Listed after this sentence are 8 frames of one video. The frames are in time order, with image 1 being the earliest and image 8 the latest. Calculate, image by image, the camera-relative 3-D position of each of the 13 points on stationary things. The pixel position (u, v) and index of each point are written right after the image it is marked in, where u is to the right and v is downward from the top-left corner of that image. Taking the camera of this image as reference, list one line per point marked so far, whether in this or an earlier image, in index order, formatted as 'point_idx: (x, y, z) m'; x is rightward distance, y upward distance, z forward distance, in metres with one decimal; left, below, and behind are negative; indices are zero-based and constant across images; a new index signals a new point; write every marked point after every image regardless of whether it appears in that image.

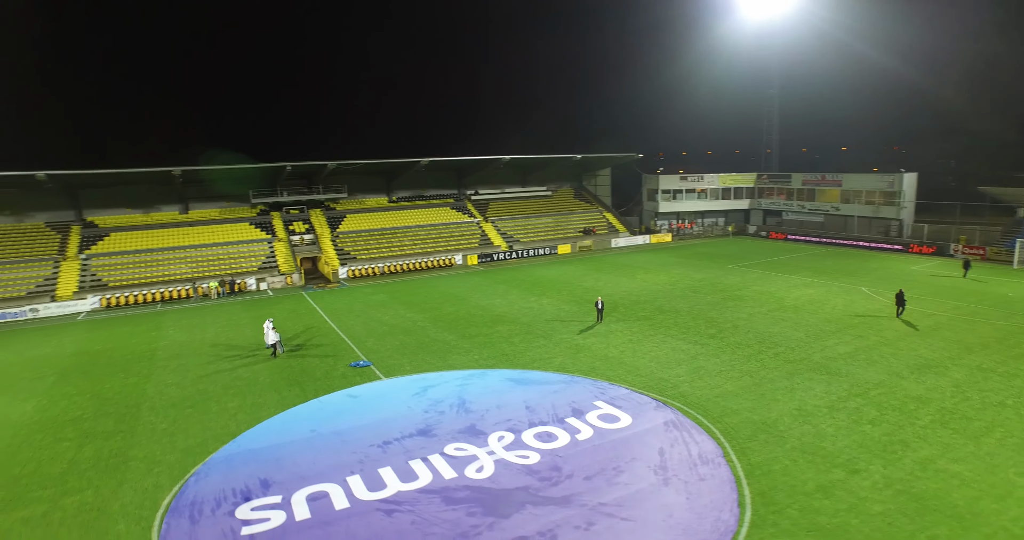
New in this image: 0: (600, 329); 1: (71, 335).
0: (+2.6, -1.7, +17.1) m
1: (-13.4, -2.1, +17.9) m
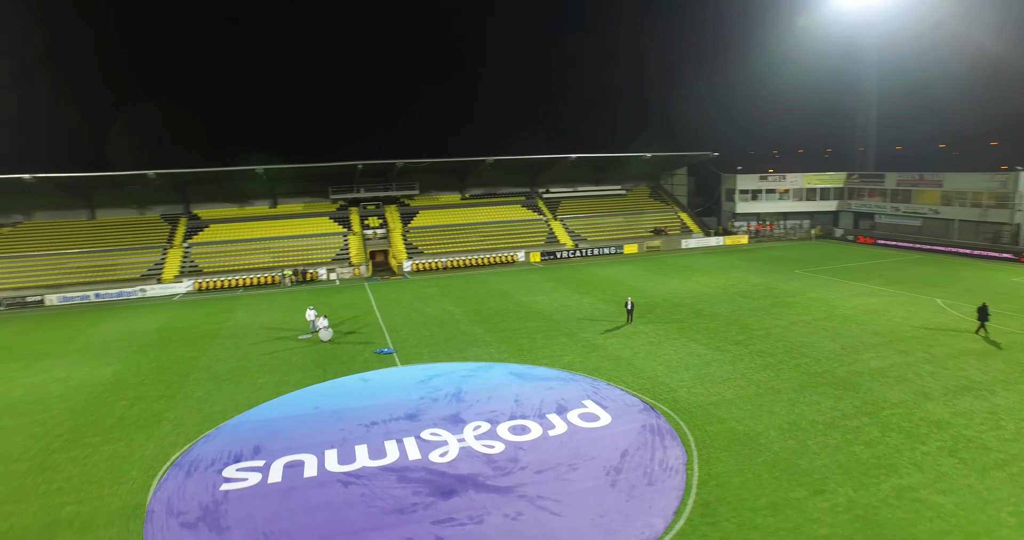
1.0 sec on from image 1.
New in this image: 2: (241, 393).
0: (+3.3, -1.7, +16.9) m
1: (-12.3, -1.6, +20.7) m
2: (-6.2, -2.9, +13.4) m
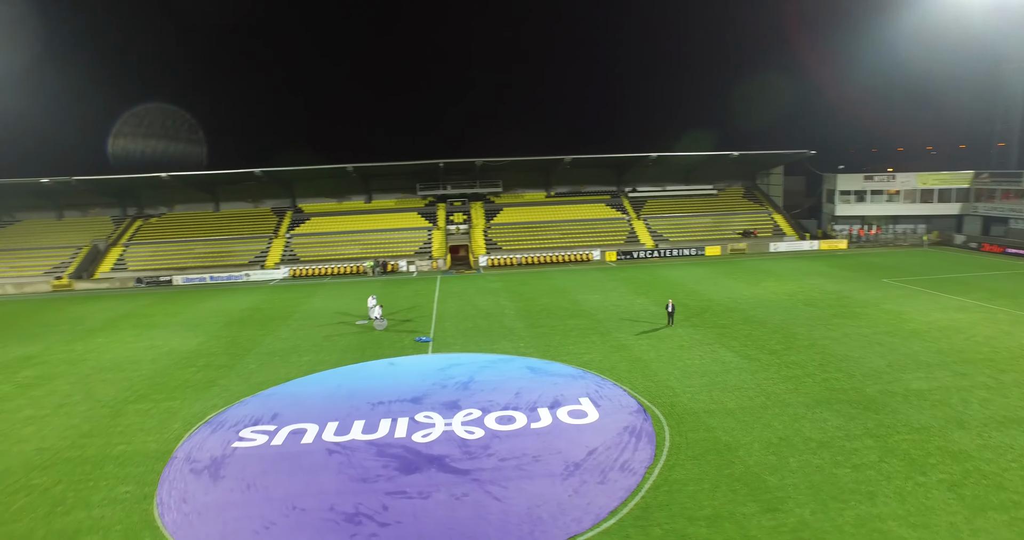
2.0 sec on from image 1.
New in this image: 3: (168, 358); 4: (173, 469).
0: (+4.2, -1.7, +16.6) m
1: (-10.2, -1.1, +23.6) m
2: (-5.8, -2.6, +15.2) m
3: (-9.3, -2.5, +15.9) m
4: (-5.9, -3.4, +10.1) m
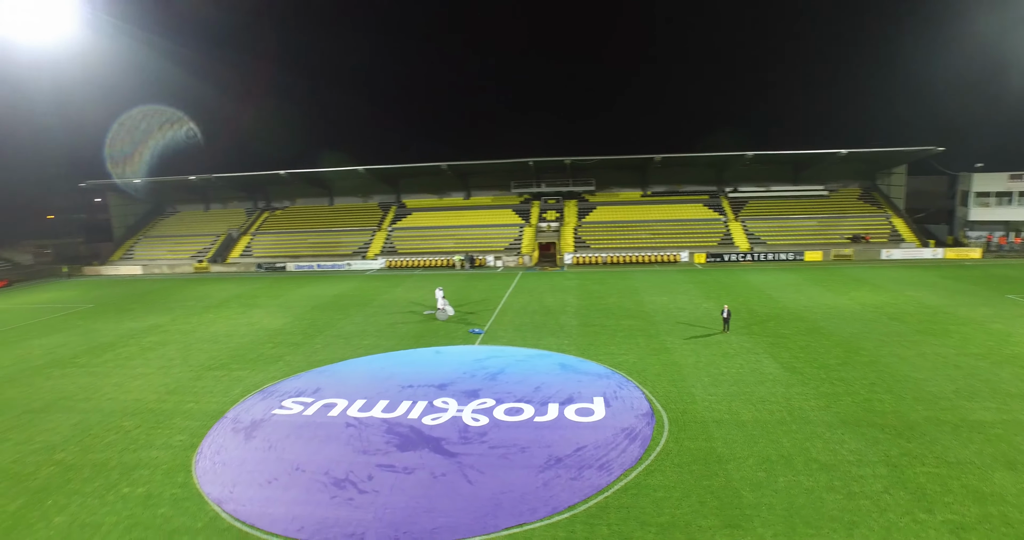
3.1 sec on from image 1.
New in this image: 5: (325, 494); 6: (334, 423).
0: (+5.4, -1.8, +15.9) m
1: (-7.1, -0.7, +26.0) m
2: (-4.7, -2.3, +16.8) m
3: (-8.0, -2.1, +18.2) m
4: (-5.9, -3.2, +11.9) m
5: (-3.0, -3.6, +9.4) m
6: (-3.6, -3.1, +11.9) m
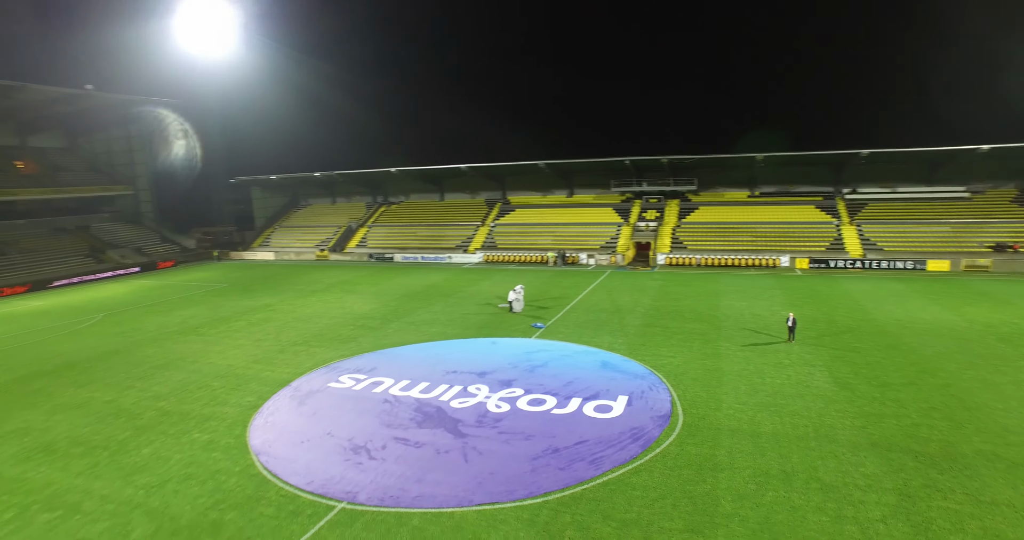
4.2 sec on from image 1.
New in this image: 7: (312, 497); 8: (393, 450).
0: (+6.6, -2.0, +15.1) m
1: (-3.1, -0.3, +27.7) m
2: (-3.0, -2.1, +18.2) m
3: (-5.8, -1.7, +20.4) m
4: (-5.4, -2.8, +13.7) m
5: (-3.1, -3.4, +10.6) m
6: (-3.1, -2.9, +13.2) m
7: (-3.2, -3.6, +9.4) m
8: (-2.2, -3.3, +10.8) m
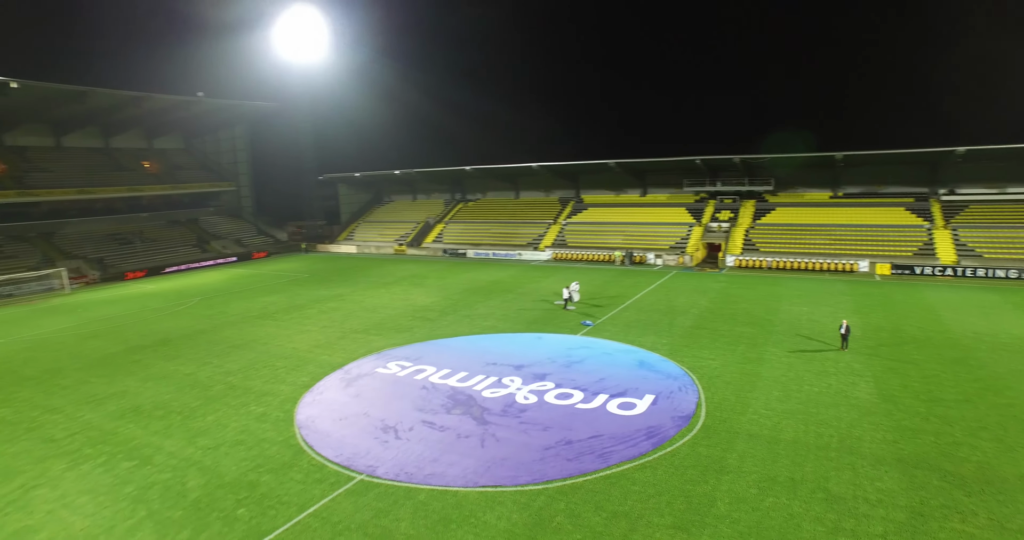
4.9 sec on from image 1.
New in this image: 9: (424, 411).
0: (+7.6, -2.1, +14.4) m
1: (-0.1, -0.2, +28.4) m
2: (-1.5, -1.9, +19.0) m
3: (-3.9, -1.5, +21.6) m
4: (-4.5, -2.6, +15.0) m
5: (-2.7, -3.2, +11.5) m
6: (-2.3, -2.7, +14.1) m
7: (-3.1, -3.5, +10.3) m
8: (-1.9, -3.2, +11.6) m
9: (-1.9, -3.0, +12.5) m
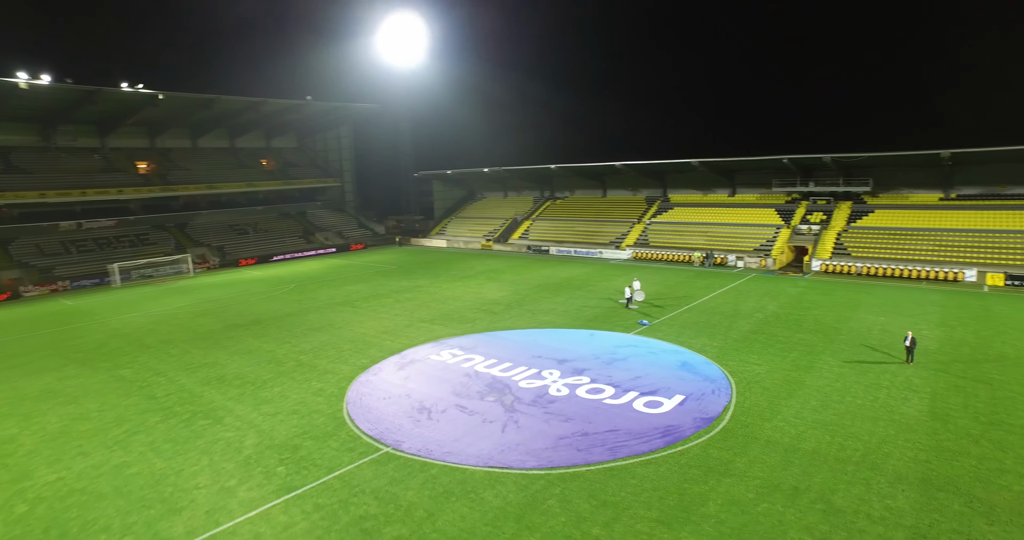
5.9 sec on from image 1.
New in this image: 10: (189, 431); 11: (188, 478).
0: (+8.5, -2.2, +13.5) m
1: (+3.5, 0.0, +28.6) m
2: (+0.4, -1.8, +19.7) m
3: (-1.5, -1.2, +22.7) m
4: (-3.3, -2.4, +16.3) m
5: (-2.2, -3.1, +12.6) m
6: (-1.3, -2.6, +15.0) m
7: (-2.8, -3.3, +11.4) m
8: (-1.3, -3.0, +12.5) m
9: (-1.2, -2.9, +13.4) m
10: (-6.6, -3.3, +12.1) m
11: (-5.6, -3.6, +10.2) m
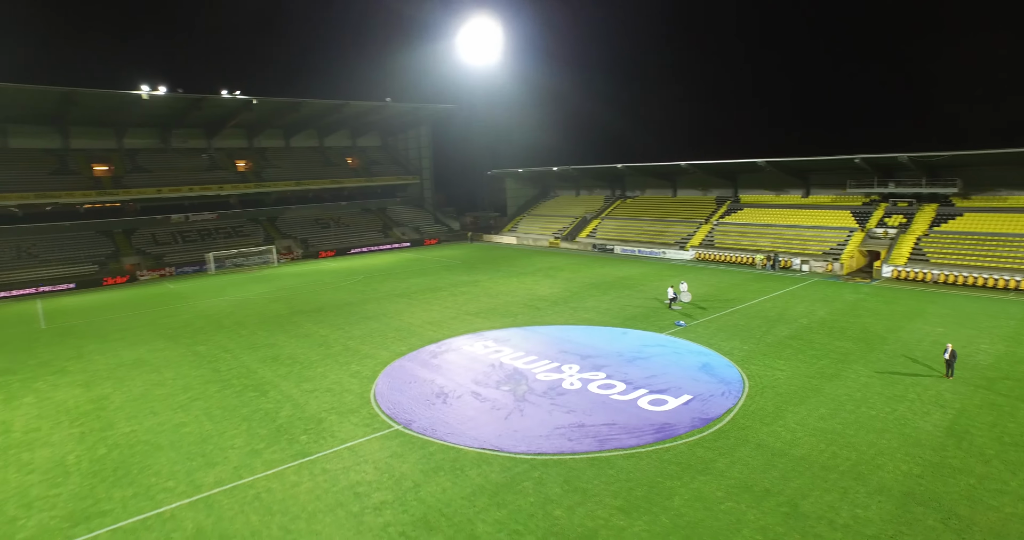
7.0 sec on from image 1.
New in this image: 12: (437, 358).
0: (+8.8, -2.4, +12.8) m
1: (+6.3, 0.0, +28.5) m
2: (+1.8, -1.7, +20.2) m
3: (+0.4, -1.1, +23.4) m
4: (-2.4, -2.2, +17.4) m
5: (-2.0, -2.9, +13.6) m
6: (-0.7, -2.4, +15.8) m
7: (-2.7, -3.1, +12.5) m
8: (-1.1, -2.9, +13.3) m
9: (-0.8, -2.7, +14.2) m
10: (-6.4, -3.0, +13.8) m
11: (-5.7, -3.4, +11.8) m
12: (-2.1, -2.4, +16.3) m
